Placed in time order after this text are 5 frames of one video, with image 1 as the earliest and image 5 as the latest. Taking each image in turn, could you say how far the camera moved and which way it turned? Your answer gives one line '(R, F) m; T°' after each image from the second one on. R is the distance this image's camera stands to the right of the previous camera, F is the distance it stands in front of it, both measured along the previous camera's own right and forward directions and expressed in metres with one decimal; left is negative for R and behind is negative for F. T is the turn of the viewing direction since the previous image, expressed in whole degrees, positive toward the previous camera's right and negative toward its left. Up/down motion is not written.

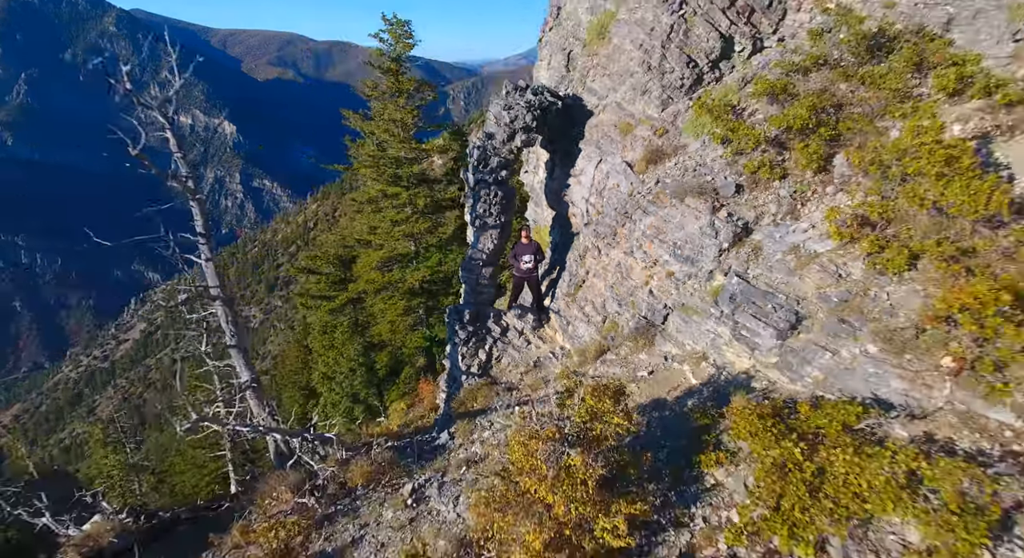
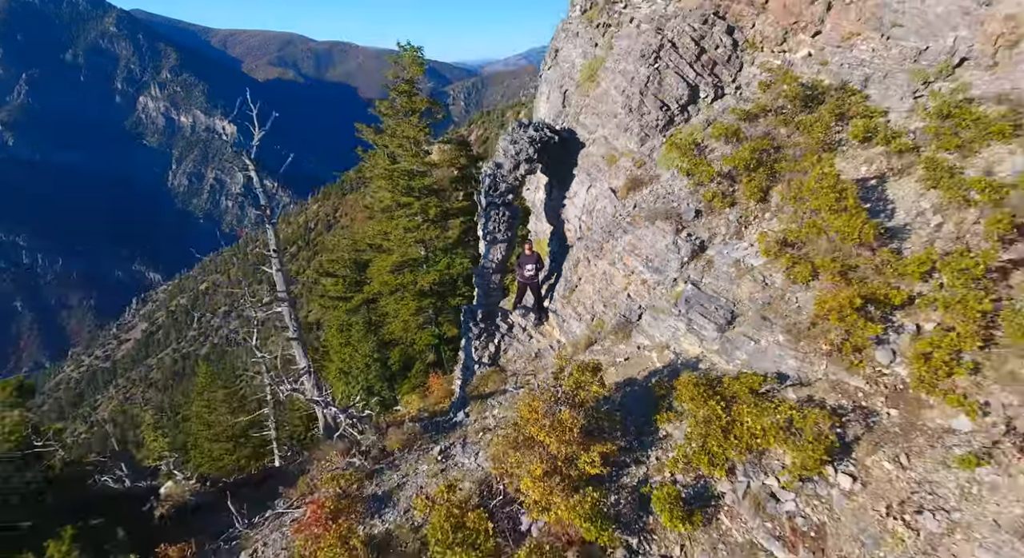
(-0.1, -1.3) m; 0°
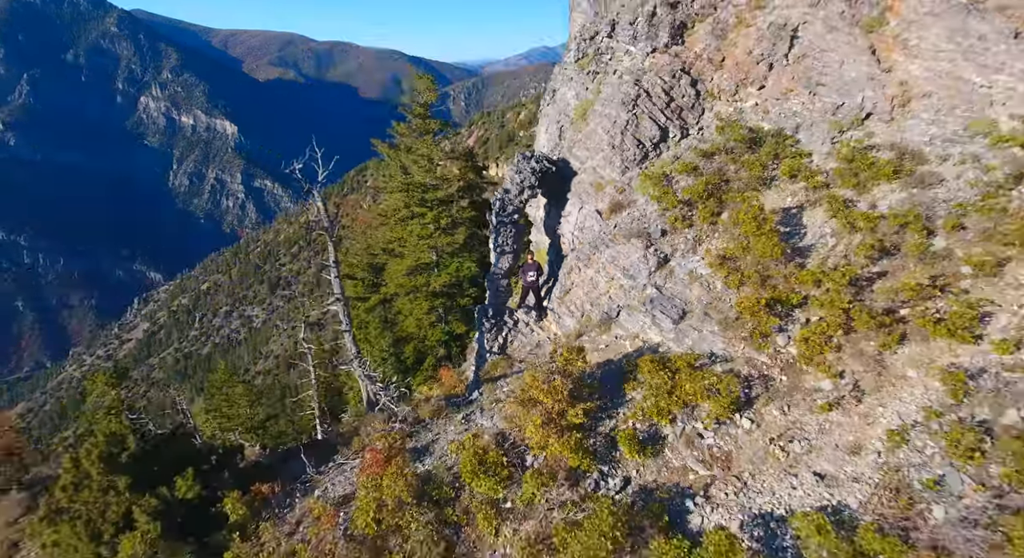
(-0.1, -1.7) m; 0°
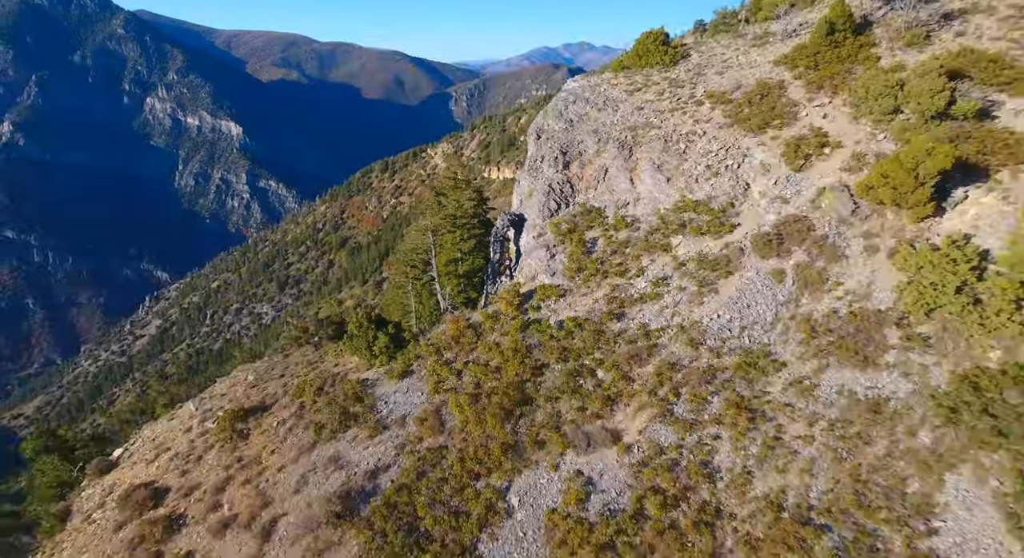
(+0.5, -13.6) m; 0°
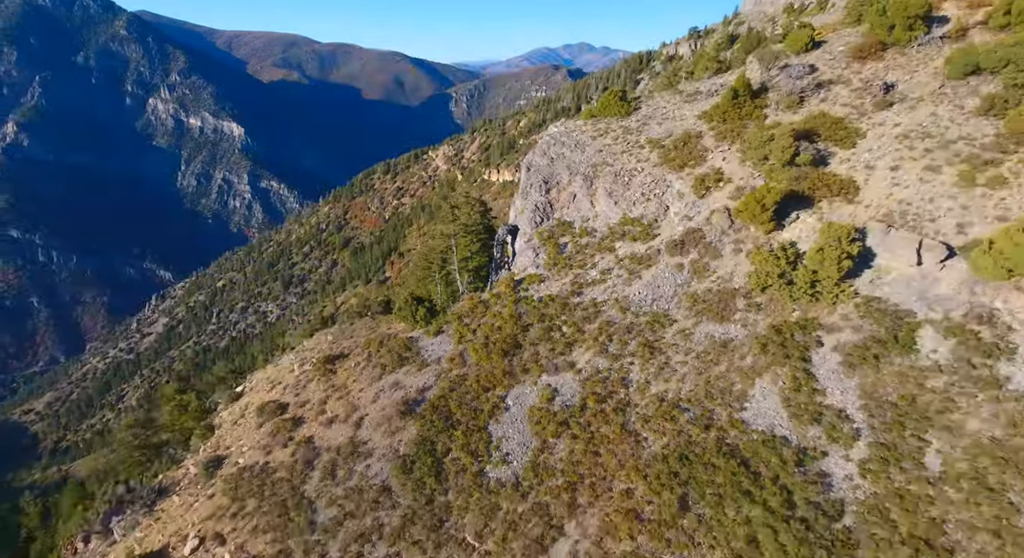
(+0.1, -9.5) m; 0°
